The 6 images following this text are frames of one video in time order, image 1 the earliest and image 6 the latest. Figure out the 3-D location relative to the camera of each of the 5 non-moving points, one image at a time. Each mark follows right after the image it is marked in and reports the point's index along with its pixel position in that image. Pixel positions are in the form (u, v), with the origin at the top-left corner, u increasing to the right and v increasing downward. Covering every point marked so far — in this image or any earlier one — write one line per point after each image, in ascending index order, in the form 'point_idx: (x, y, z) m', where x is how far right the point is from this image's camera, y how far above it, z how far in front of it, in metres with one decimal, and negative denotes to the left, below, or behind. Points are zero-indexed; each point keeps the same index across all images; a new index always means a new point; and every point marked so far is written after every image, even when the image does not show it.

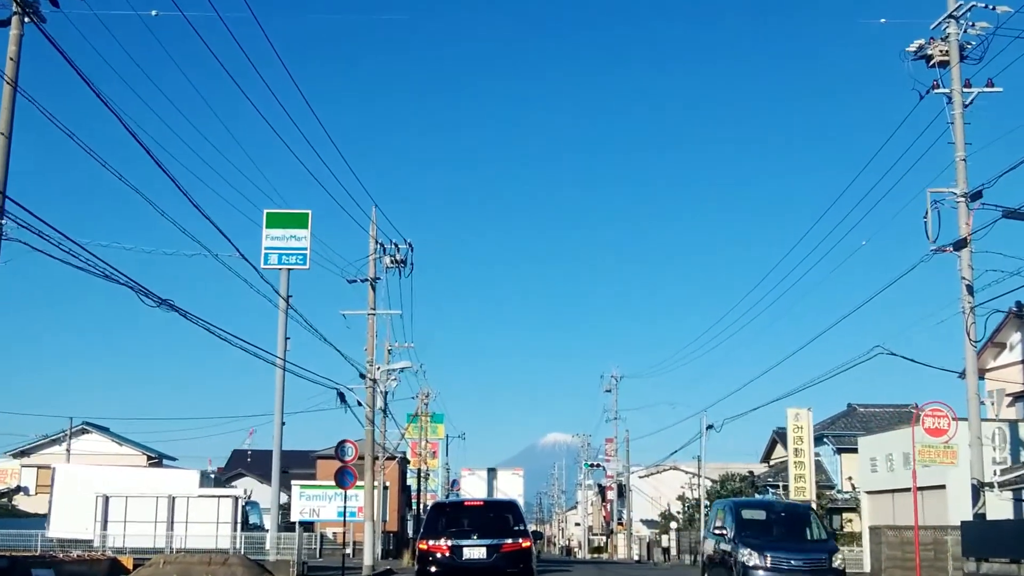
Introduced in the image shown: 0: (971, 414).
0: (+9.3, -2.5, +19.6) m
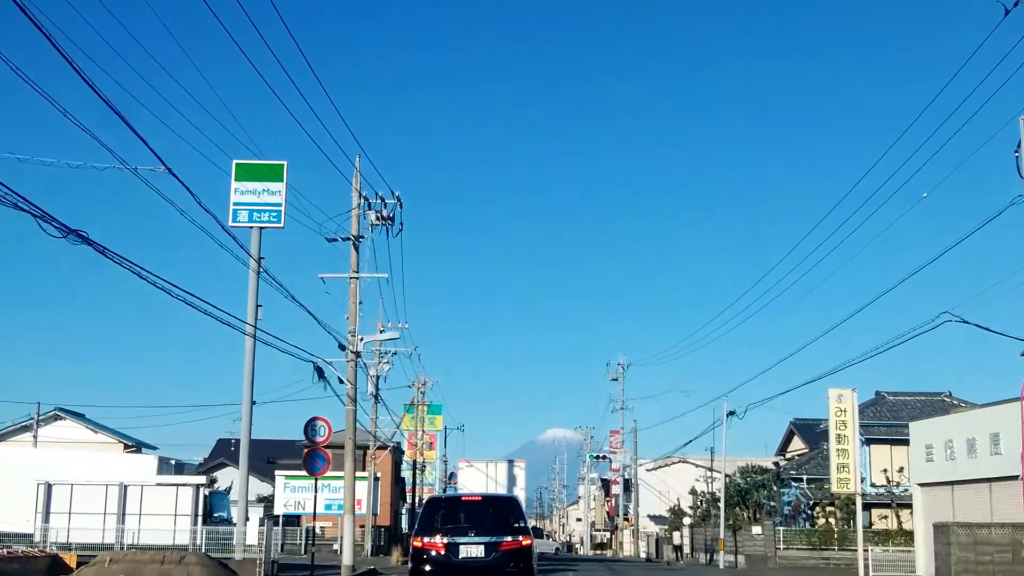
0: (+9.4, -1.6, +16.0) m
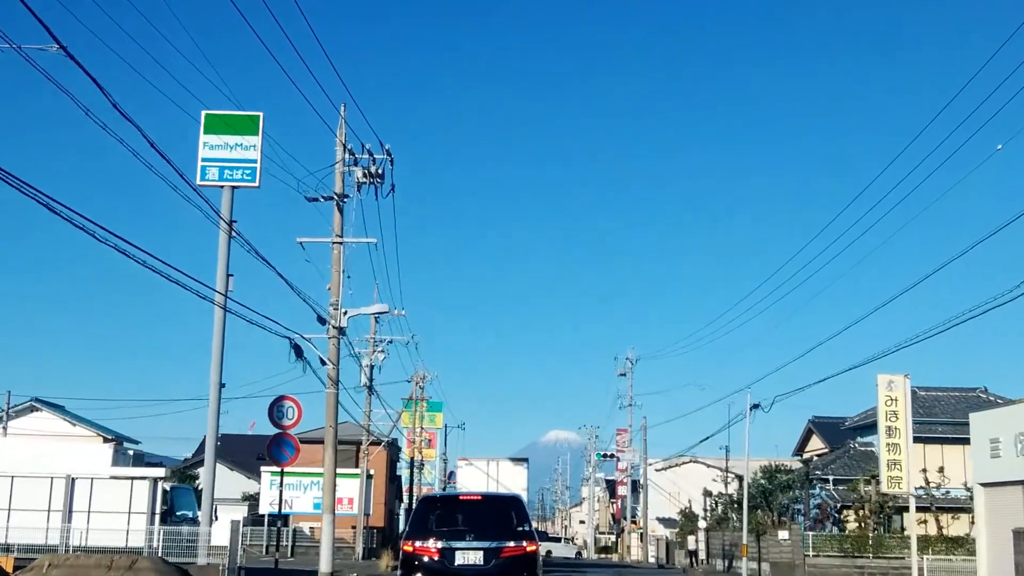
0: (+9.4, -1.0, +12.9) m
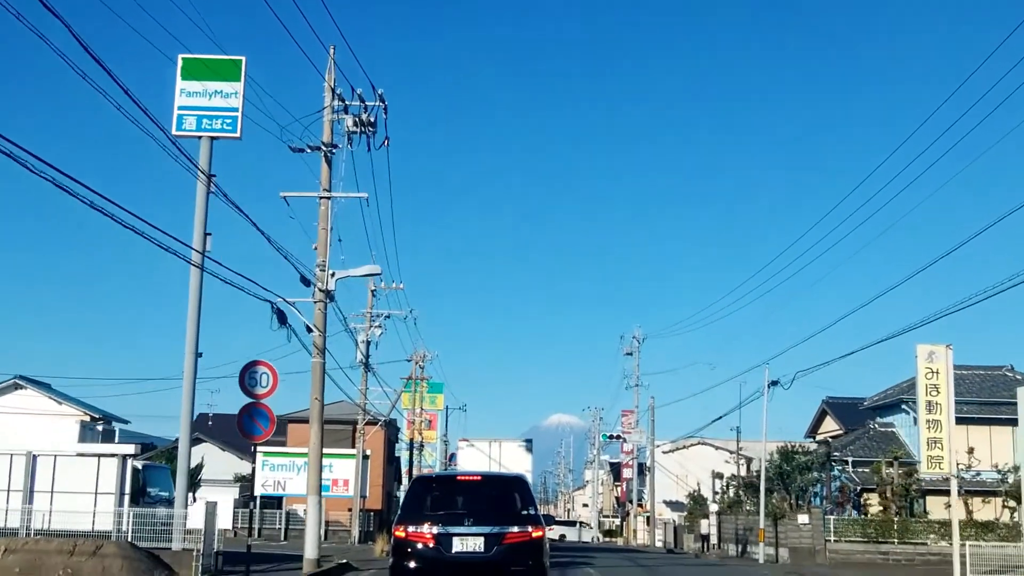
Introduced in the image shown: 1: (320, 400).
0: (+9.5, -0.3, +10.9) m
1: (-3.8, -2.2, +19.1) m
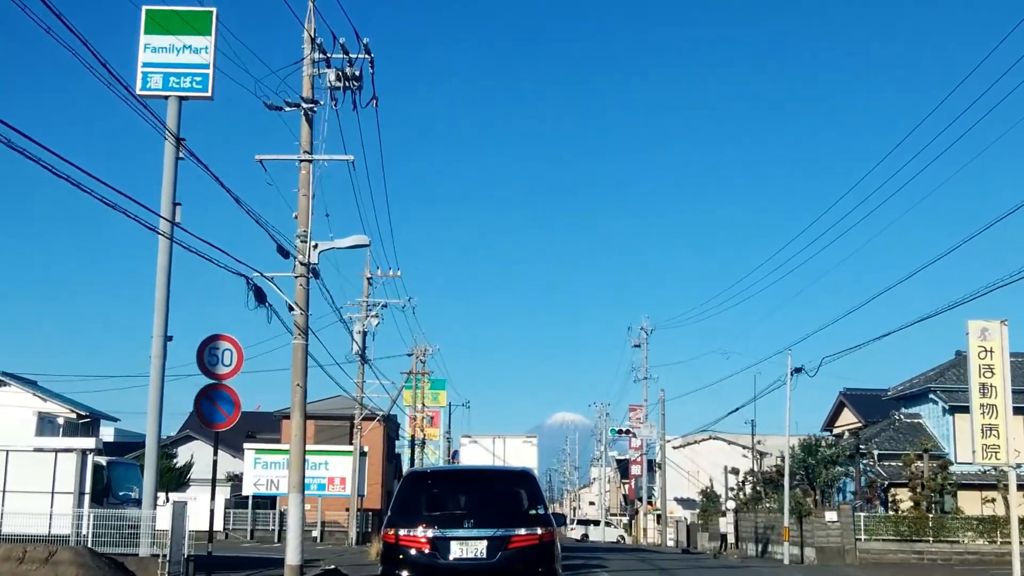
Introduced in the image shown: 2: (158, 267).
0: (+9.6, +0.3, +8.8) m
1: (-3.7, -1.7, +17.0) m
2: (-6.9, +0.4, +18.8) m
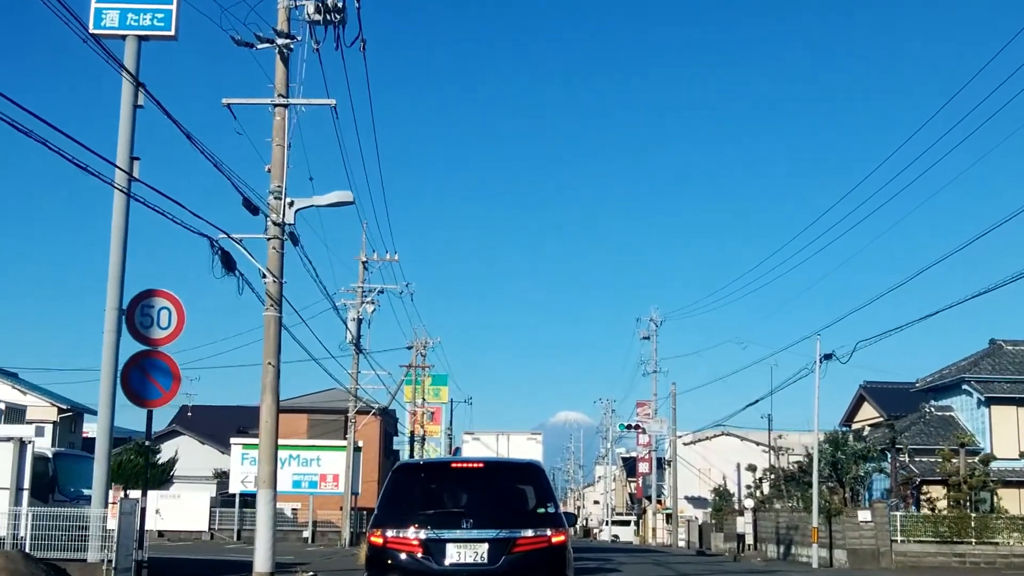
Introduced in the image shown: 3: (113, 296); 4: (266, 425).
0: (+9.7, +0.8, +6.5) m
1: (-3.6, -1.2, +14.7) m
2: (-6.8, +1.0, +16.5) m
3: (-6.5, -0.1, +15.9) m
4: (-3.7, -2.0, +14.4) m
